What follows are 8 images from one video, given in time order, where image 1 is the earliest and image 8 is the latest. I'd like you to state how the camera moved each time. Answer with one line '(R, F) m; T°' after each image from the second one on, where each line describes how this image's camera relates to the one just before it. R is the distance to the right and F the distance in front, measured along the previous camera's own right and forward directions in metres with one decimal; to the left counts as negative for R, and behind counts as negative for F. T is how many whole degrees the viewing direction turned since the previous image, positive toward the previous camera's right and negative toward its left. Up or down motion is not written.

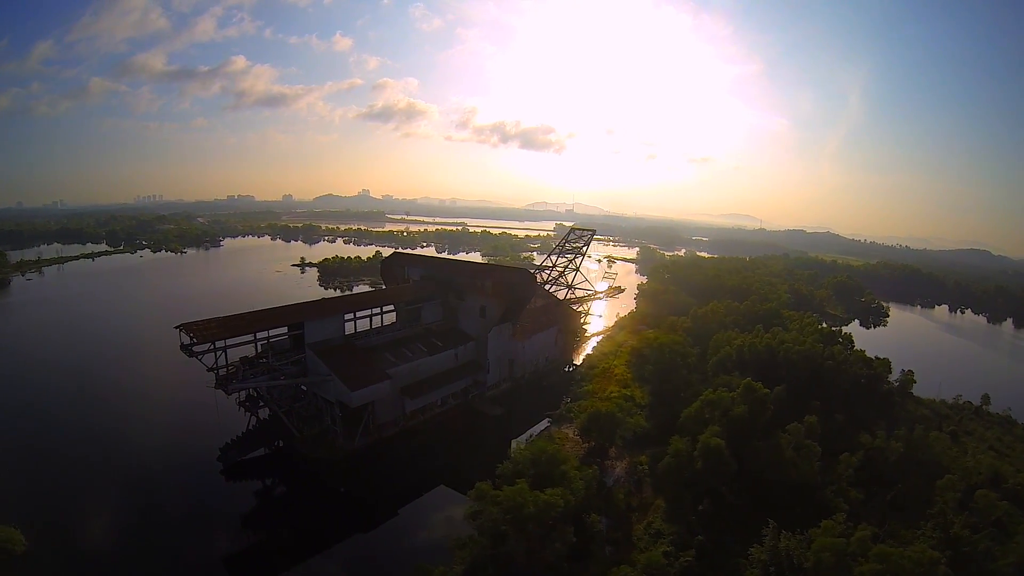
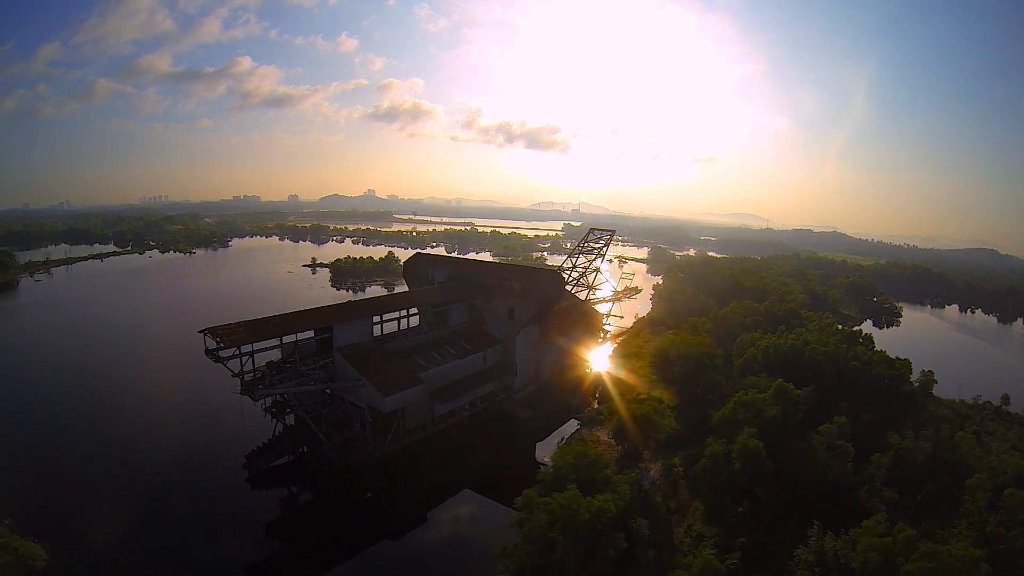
(-0.8, -0.2) m; -1°
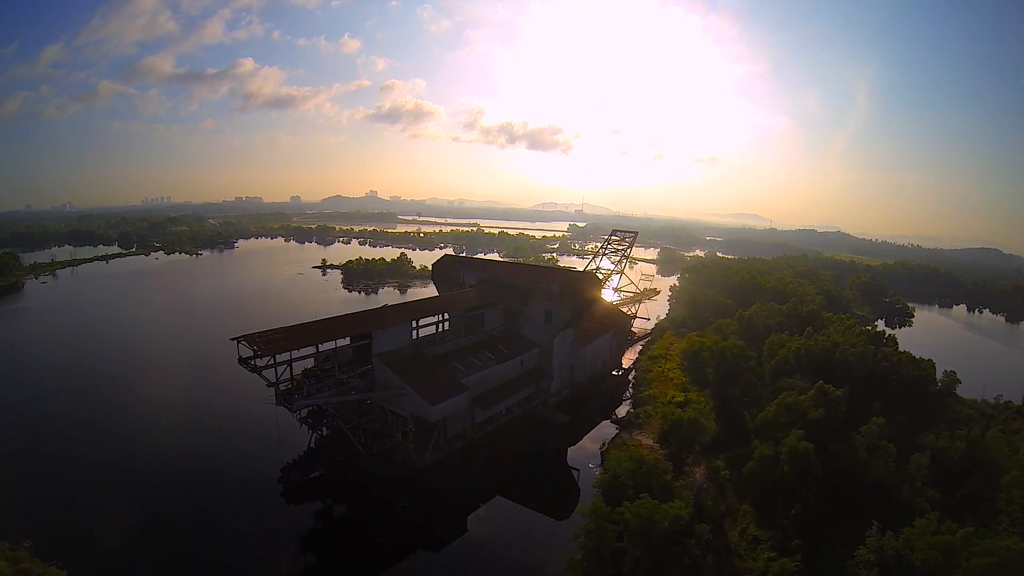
(-1.2, -0.3) m; 0°
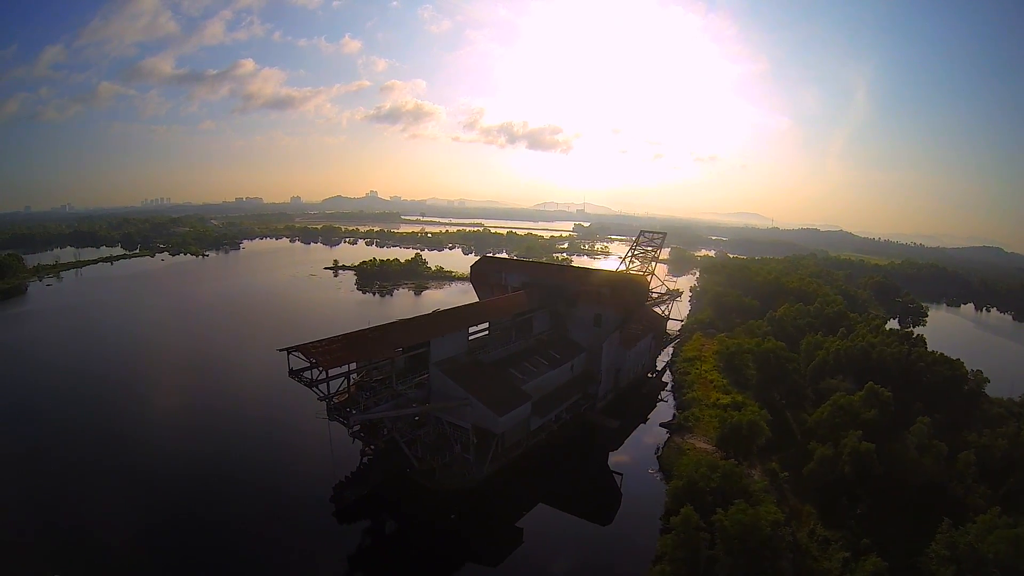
(-1.7, -0.4) m; 0°
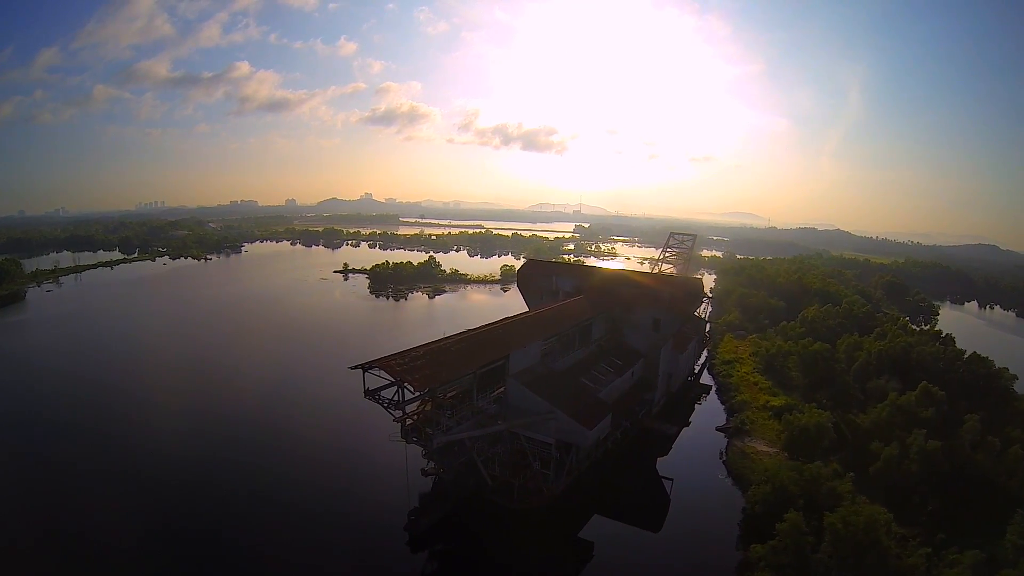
(-2.0, -0.4) m; 0°
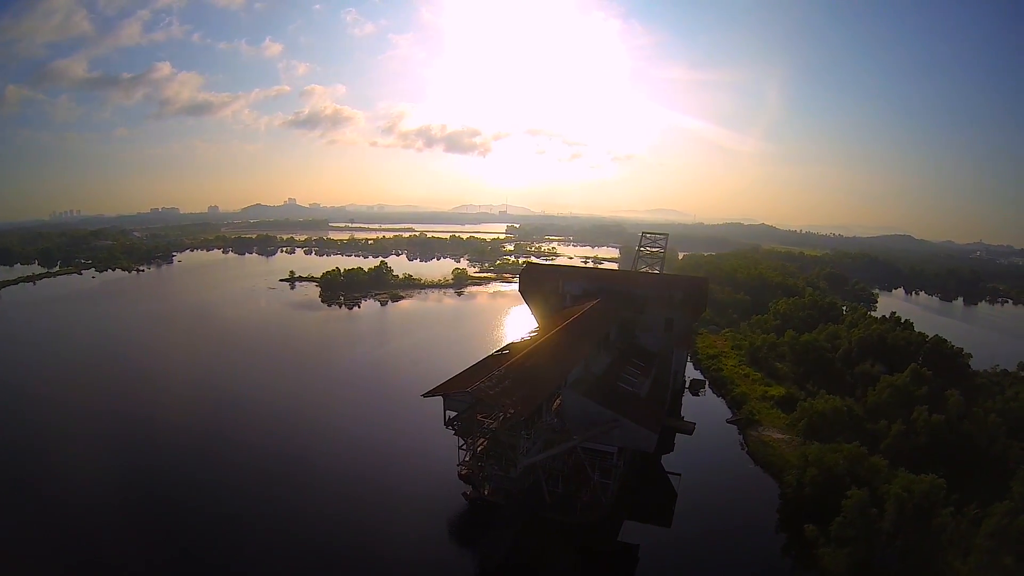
(-1.9, +0.2) m; +5°
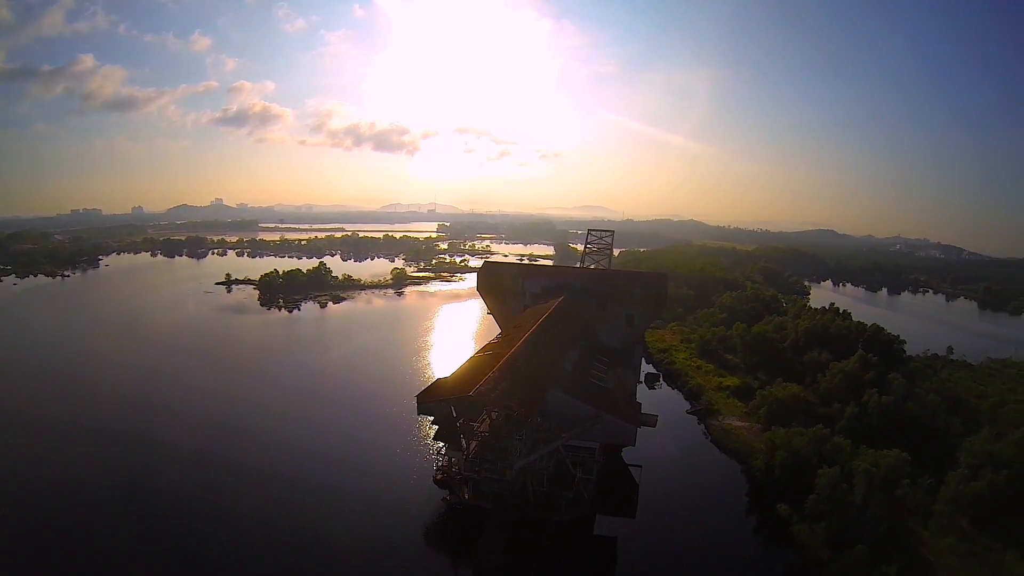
(-0.2, +0.4) m; +5°
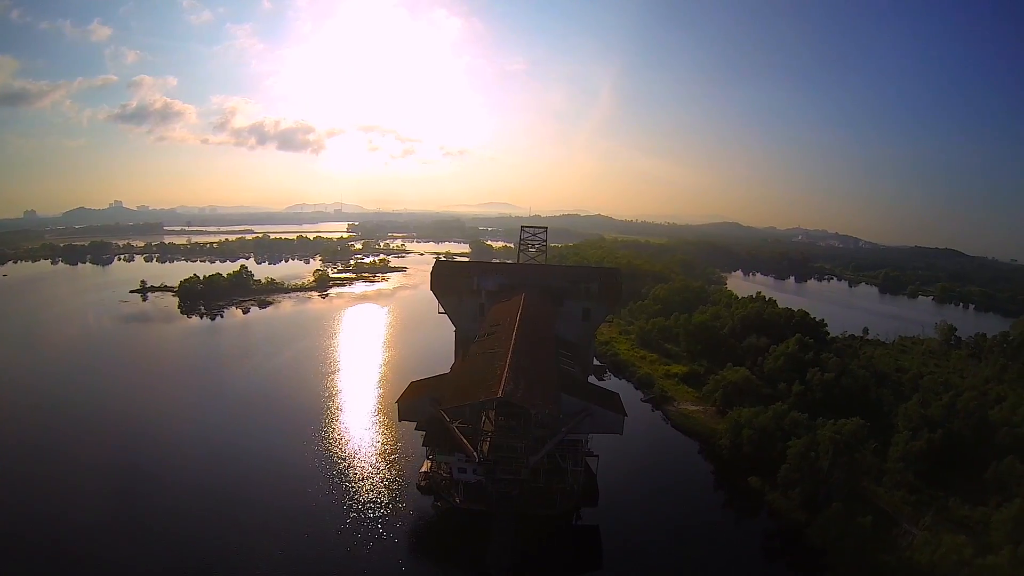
(-0.8, -0.1) m; +7°
